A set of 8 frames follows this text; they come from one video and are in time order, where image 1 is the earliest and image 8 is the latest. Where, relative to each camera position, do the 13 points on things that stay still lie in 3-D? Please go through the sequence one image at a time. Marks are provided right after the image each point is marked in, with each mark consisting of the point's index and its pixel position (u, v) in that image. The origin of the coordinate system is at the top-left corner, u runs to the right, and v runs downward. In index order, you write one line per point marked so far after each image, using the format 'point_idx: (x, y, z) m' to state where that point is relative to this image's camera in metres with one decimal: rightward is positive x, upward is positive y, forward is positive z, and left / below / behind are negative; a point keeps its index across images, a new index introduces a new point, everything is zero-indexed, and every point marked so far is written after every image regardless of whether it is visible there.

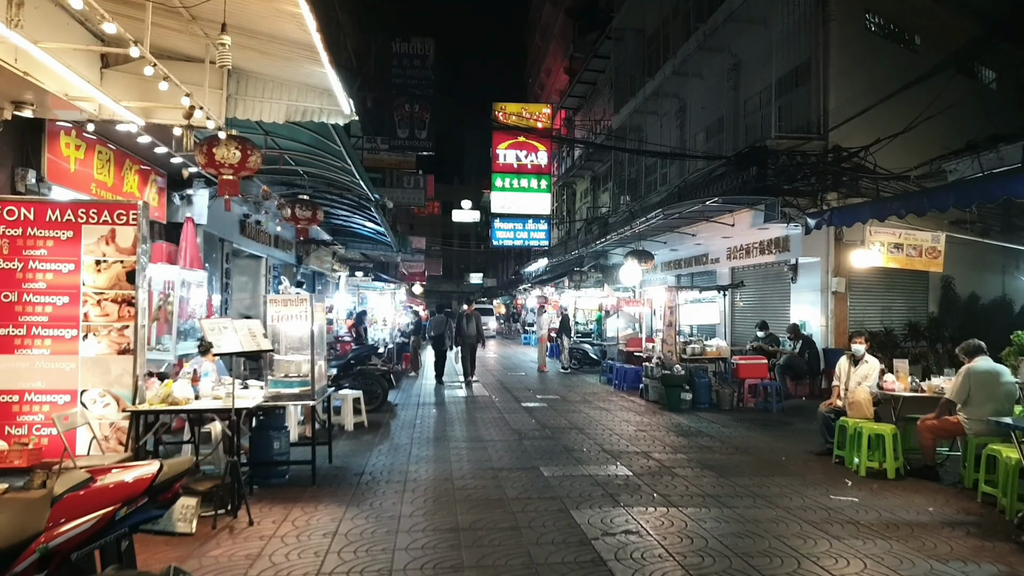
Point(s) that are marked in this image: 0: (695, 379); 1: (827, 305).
0: (+2.3, -1.1, +11.7) m
1: (+4.1, -0.2, +12.2) m
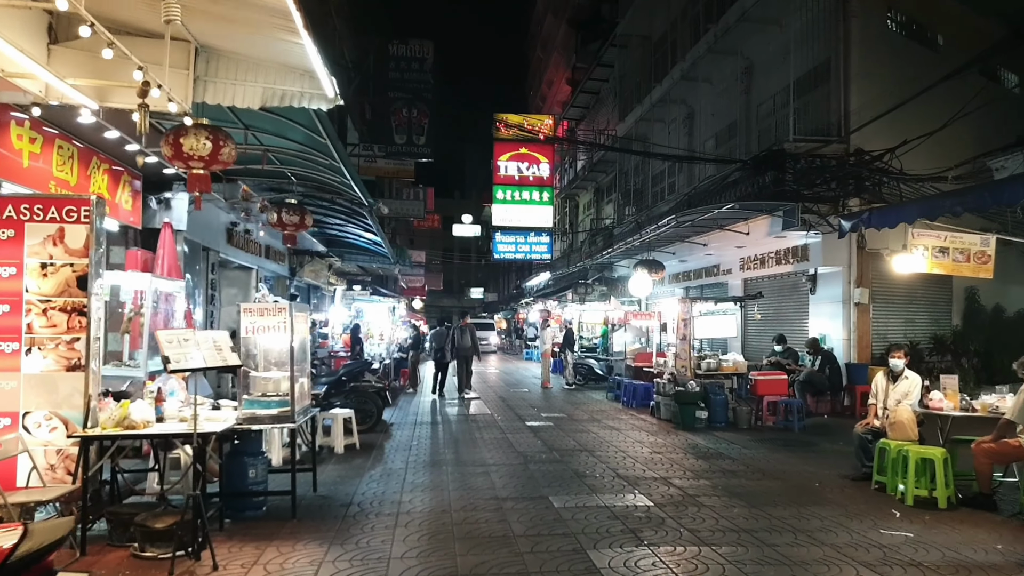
0: (+2.3, -1.2, +11.0) m
1: (+4.1, -0.4, +11.5) m
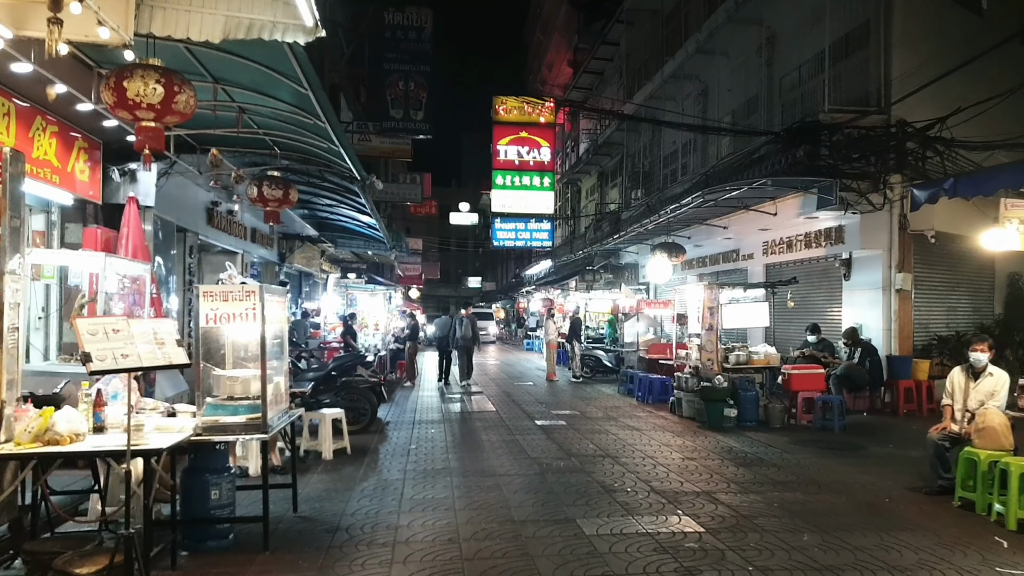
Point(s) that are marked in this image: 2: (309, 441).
0: (+2.4, -1.1, +9.9) m
1: (+4.2, -0.2, +10.5) m
2: (-1.6, -1.2, +7.7) m
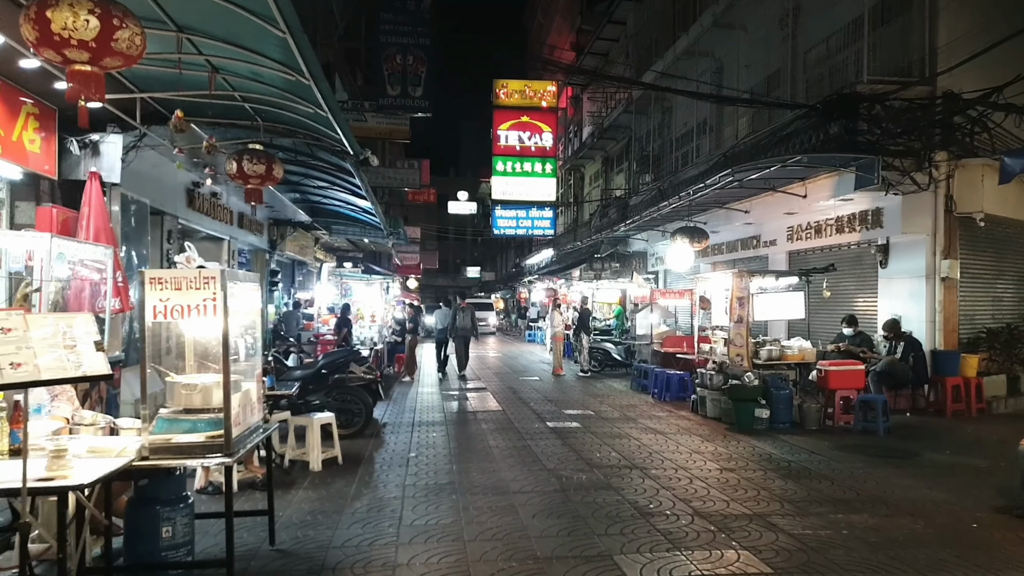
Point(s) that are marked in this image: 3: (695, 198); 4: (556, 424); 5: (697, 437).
0: (+2.5, -1.0, +9.0) m
1: (+4.3, -0.1, +9.6) m
2: (-1.5, -1.2, +6.8) m
3: (+2.4, +1.2, +12.7) m
4: (+0.4, -1.3, +9.0) m
5: (+1.6, -1.3, +8.3) m
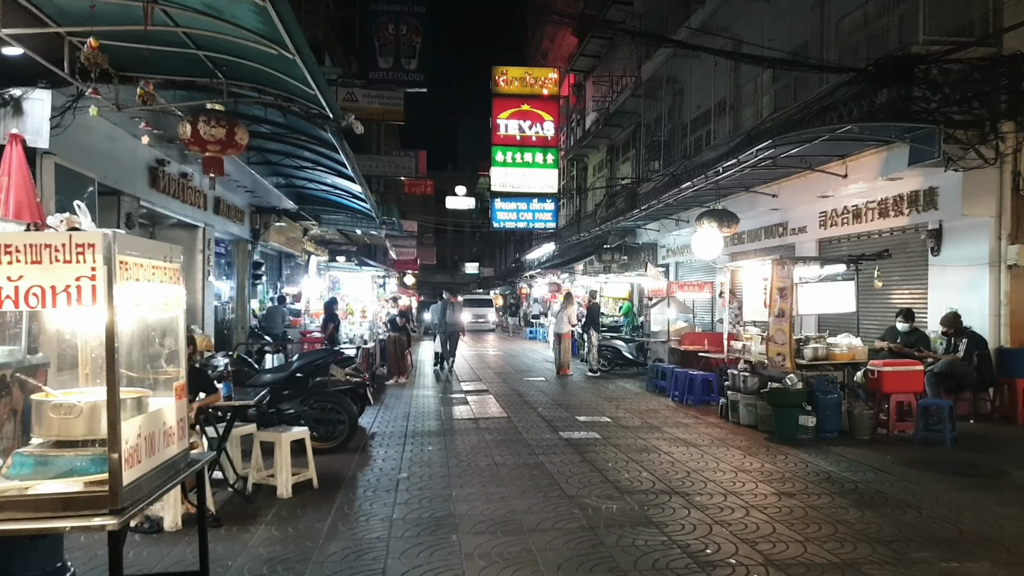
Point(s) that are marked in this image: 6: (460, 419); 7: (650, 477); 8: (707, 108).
0: (+2.5, -0.9, +7.9) m
1: (+4.3, 0.0, +8.4) m
2: (-1.5, -1.1, +5.6) m
3: (+2.5, +1.3, +11.5) m
4: (+0.5, -1.2, +7.8) m
5: (+1.7, -1.2, +7.1) m
6: (-0.5, -1.2, +8.8) m
7: (+0.8, -1.2, +5.8) m
8: (+3.4, +3.1, +16.4) m
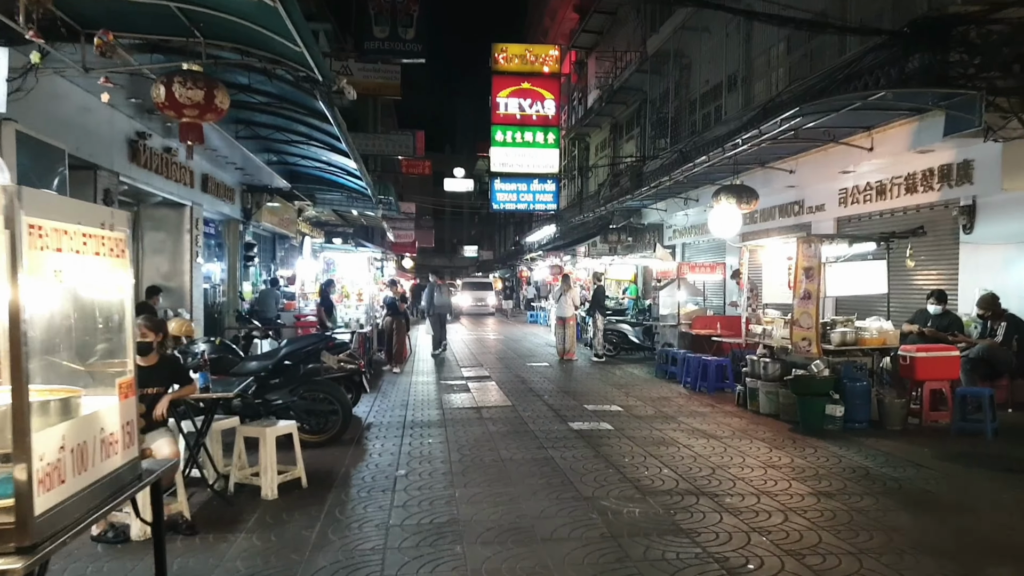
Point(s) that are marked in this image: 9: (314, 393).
0: (+2.6, -0.7, +7.3) m
1: (+4.4, +0.2, +7.9) m
2: (-1.4, -1.0, +5.1) m
3: (+2.5, +1.5, +10.9) m
4: (+0.5, -1.1, +7.3) m
5: (+1.7, -1.1, +6.6) m
6: (-0.4, -1.0, +8.3) m
7: (+0.9, -1.0, +5.3) m
8: (+3.4, +3.4, +15.8) m
9: (-1.3, -0.7, +6.3) m
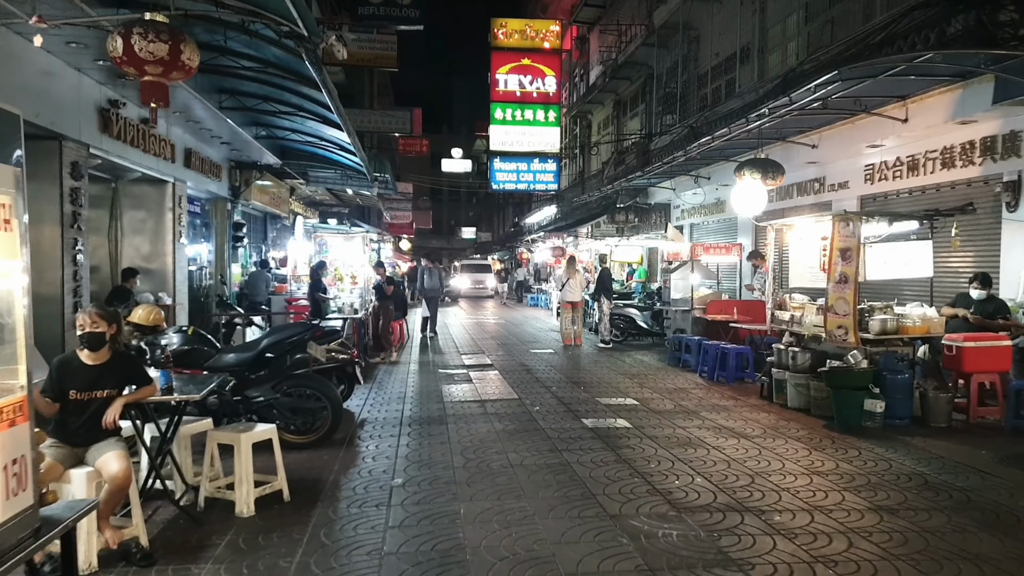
0: (+2.6, -0.6, +6.7) m
1: (+4.4, +0.3, +7.2) m
2: (-1.4, -0.9, +4.5) m
3: (+2.6, +1.7, +10.2) m
4: (+0.6, -0.9, +6.7) m
5: (+1.8, -1.0, +5.9) m
6: (-0.4, -0.9, +7.6) m
7: (+1.0, -1.0, +4.6) m
8: (+3.4, +3.7, +15.0) m
9: (-1.3, -0.6, +5.6) m
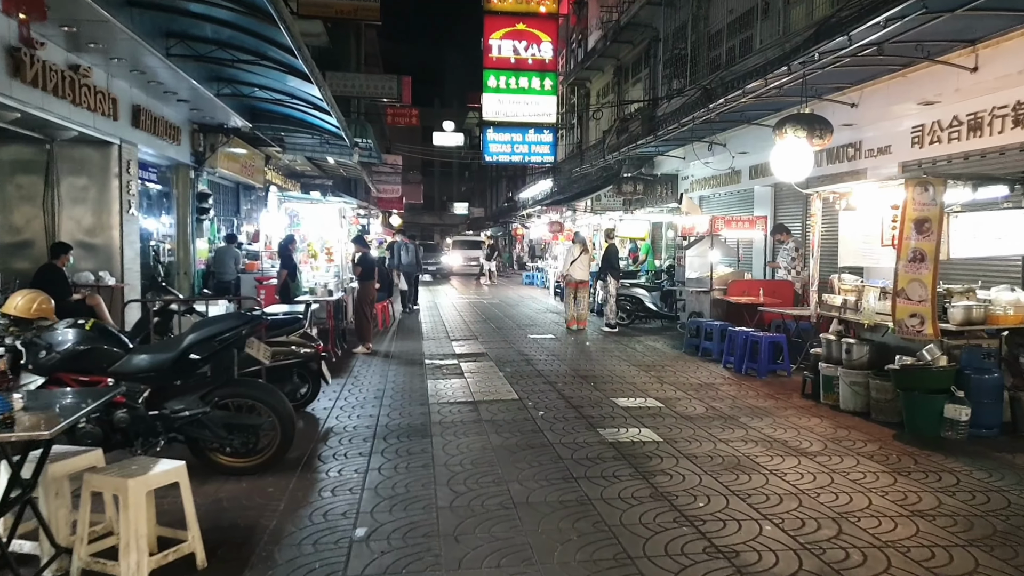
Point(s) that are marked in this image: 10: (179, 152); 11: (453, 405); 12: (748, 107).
0: (+2.6, -0.5, +5.4) m
1: (+4.4, +0.4, +6.0) m
2: (-1.4, -0.8, +3.2) m
3: (+2.5, +1.9, +8.9) m
4: (+0.6, -0.8, +5.4) m
5: (+1.8, -0.9, +4.7) m
6: (-0.4, -0.8, +6.3) m
7: (+1.0, -0.9, +3.4) m
8: (+3.4, +4.0, +13.7) m
9: (-1.2, -0.5, +4.4) m
10: (-3.8, +1.6, +10.8) m
11: (-0.4, -0.8, +6.3) m
12: (+2.5, +2.0, +10.2) m
